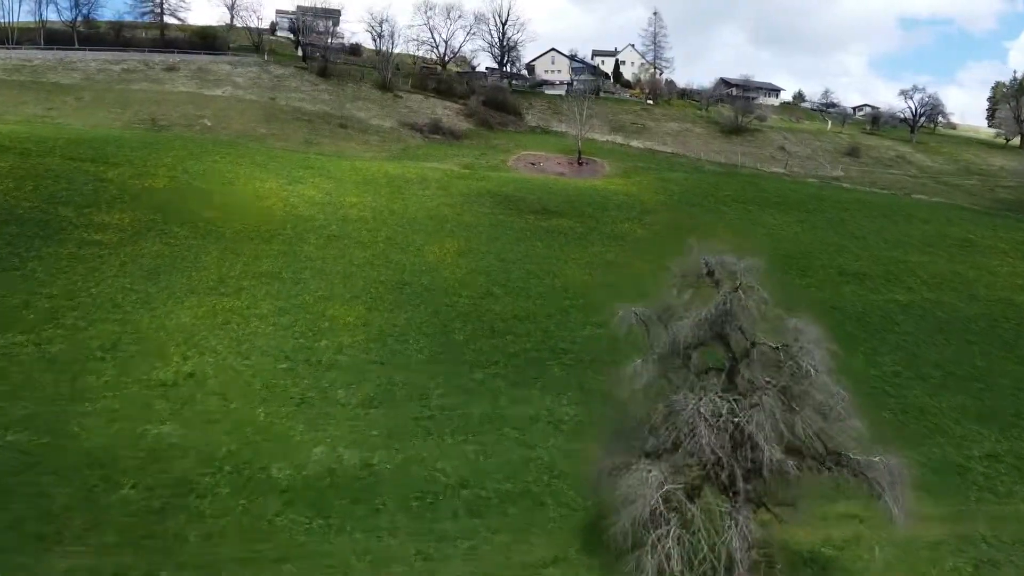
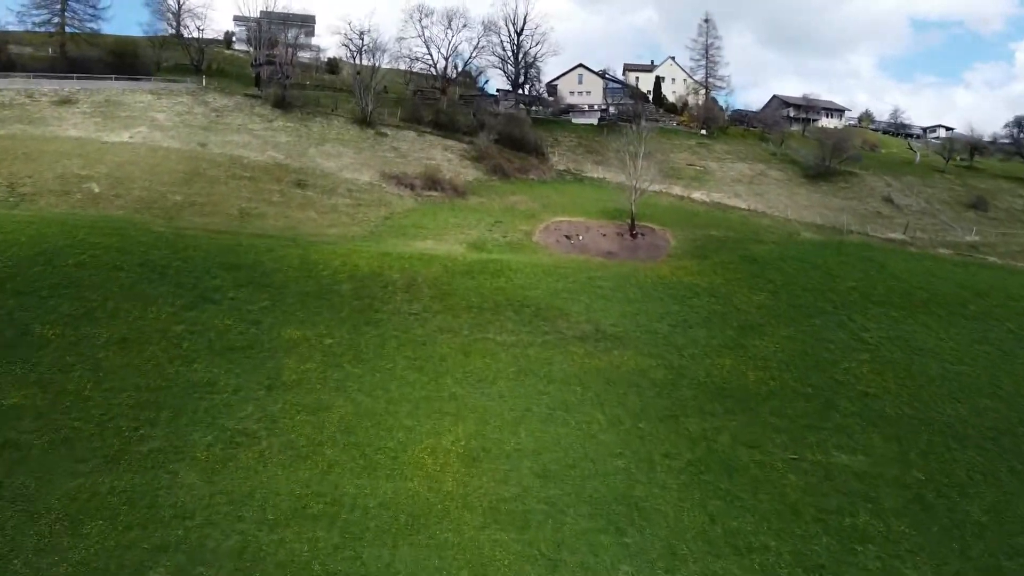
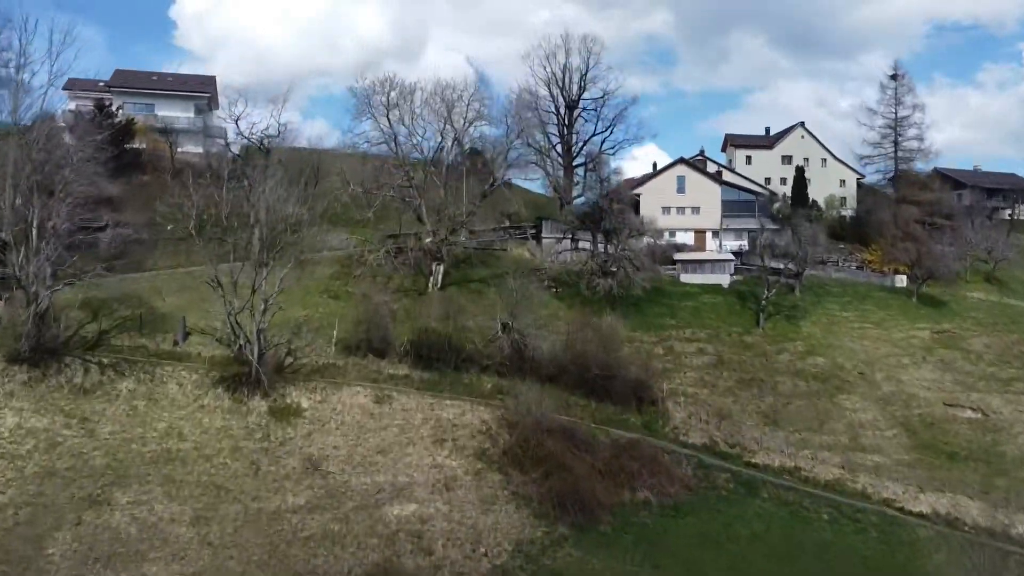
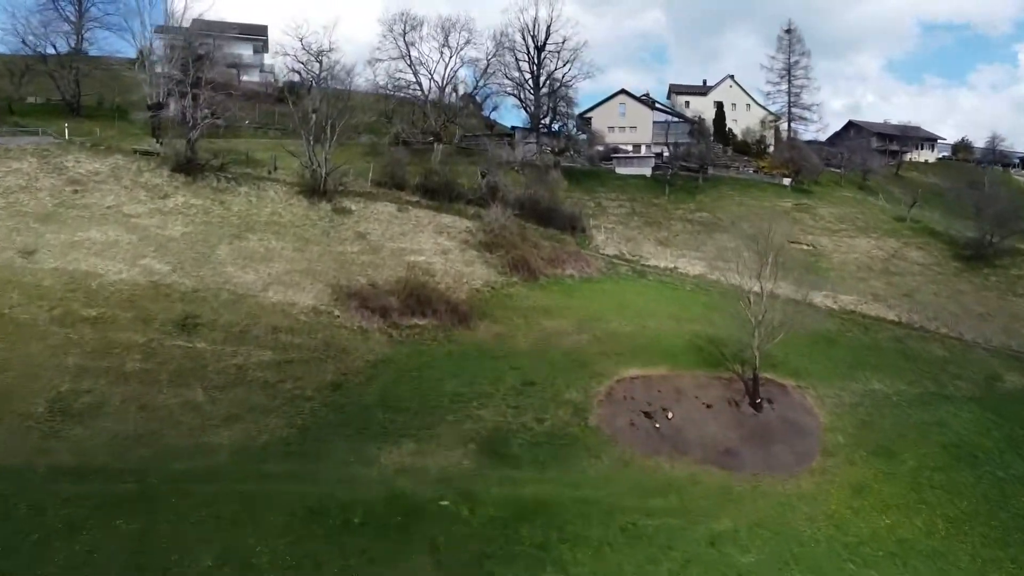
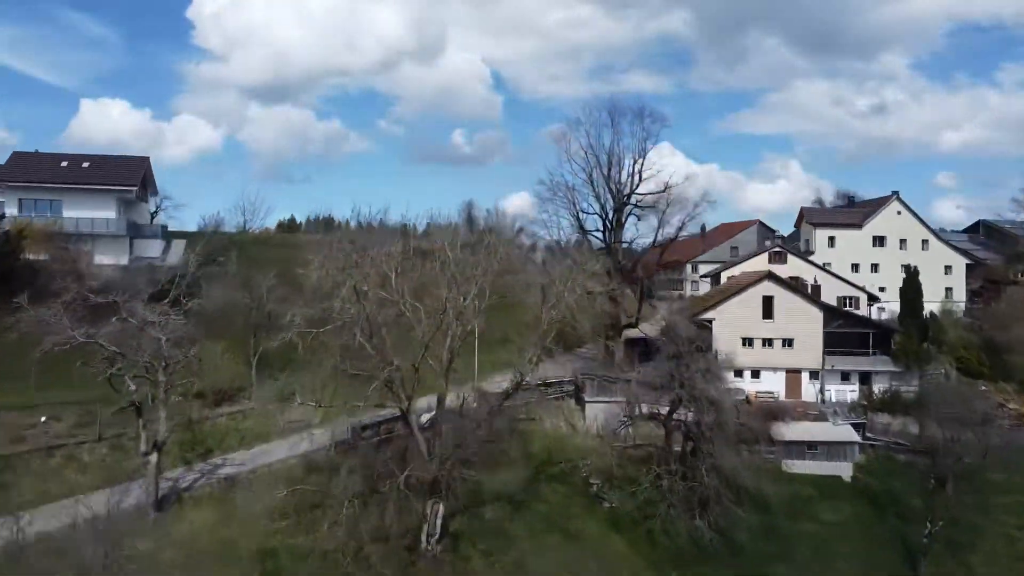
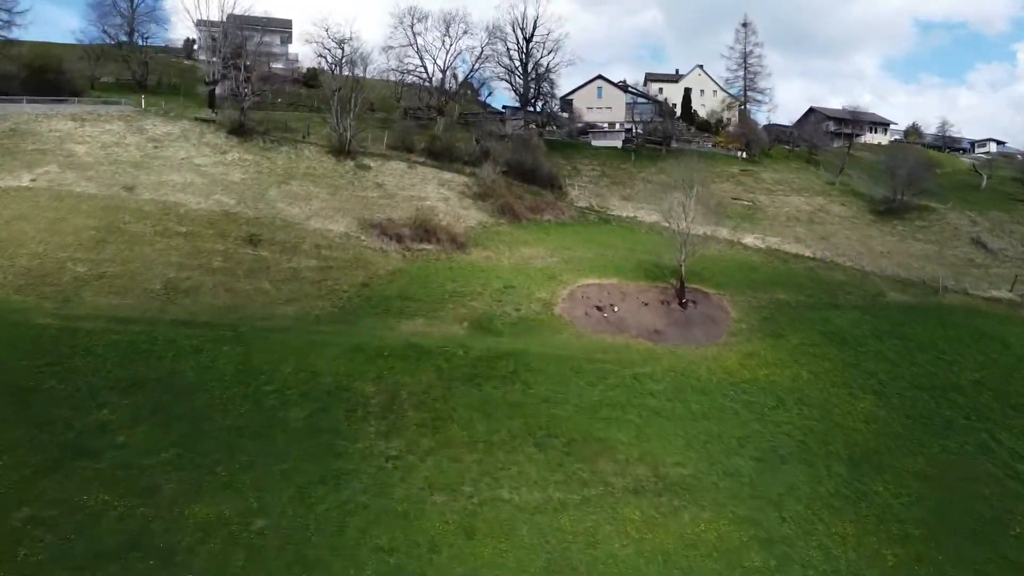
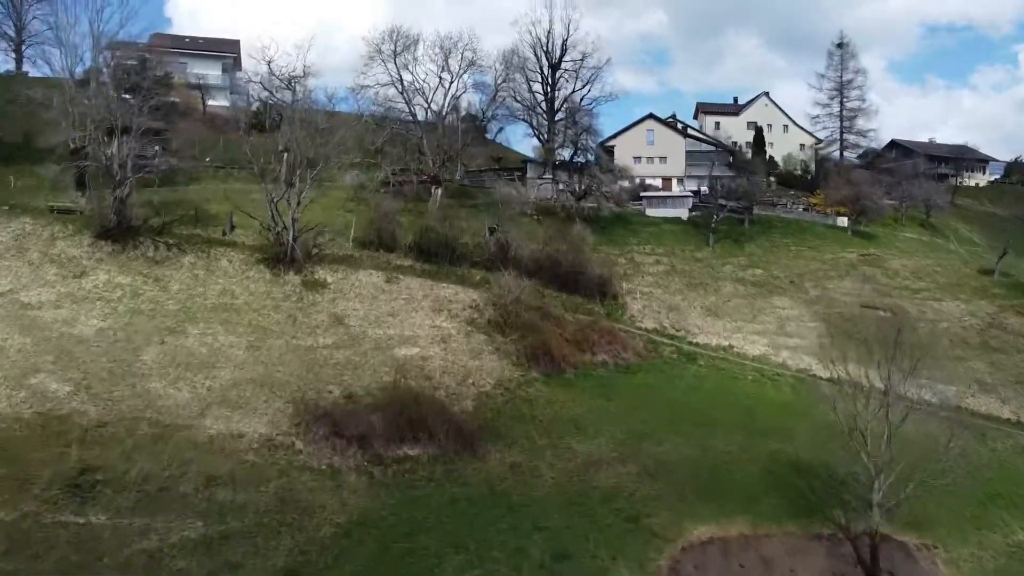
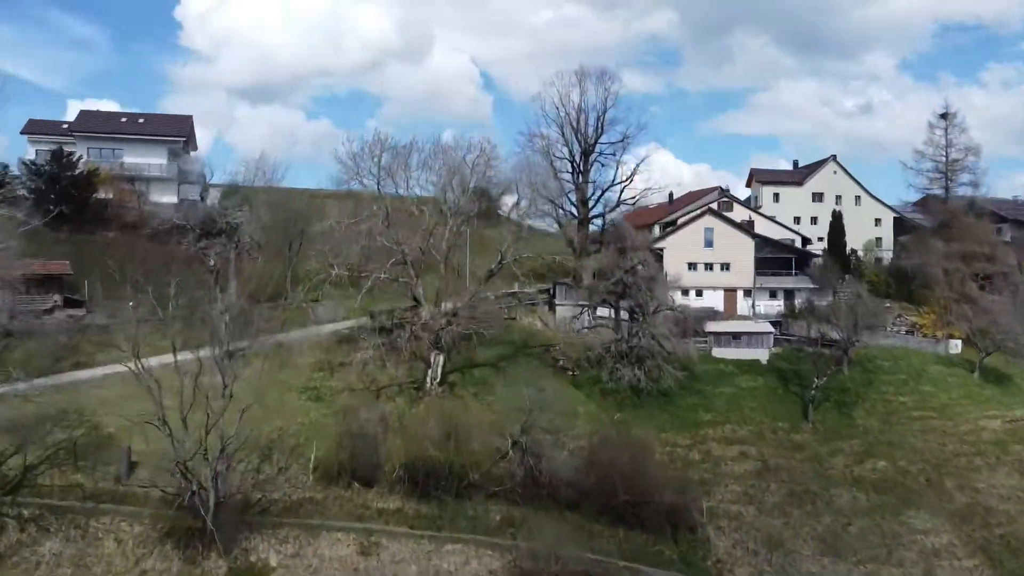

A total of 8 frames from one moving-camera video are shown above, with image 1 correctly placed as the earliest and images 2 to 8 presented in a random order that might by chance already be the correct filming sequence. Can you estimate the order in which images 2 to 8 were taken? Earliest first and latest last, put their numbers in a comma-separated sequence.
2, 6, 4, 7, 3, 8, 5
